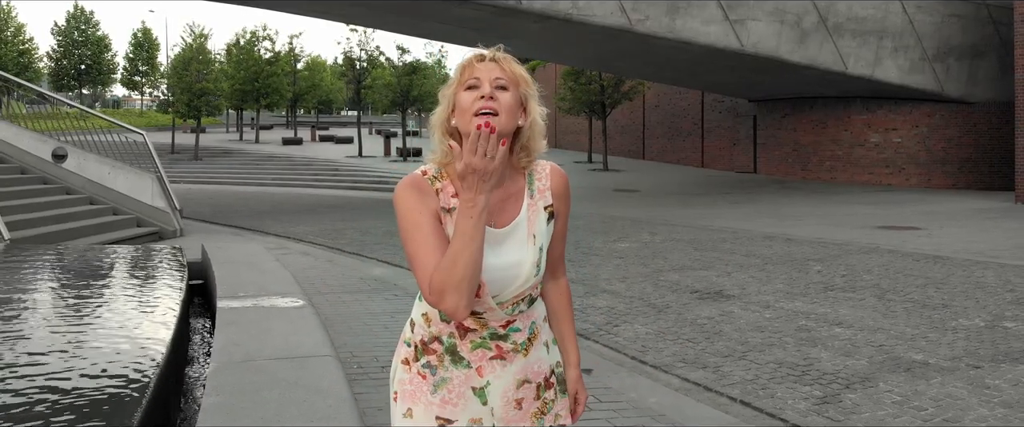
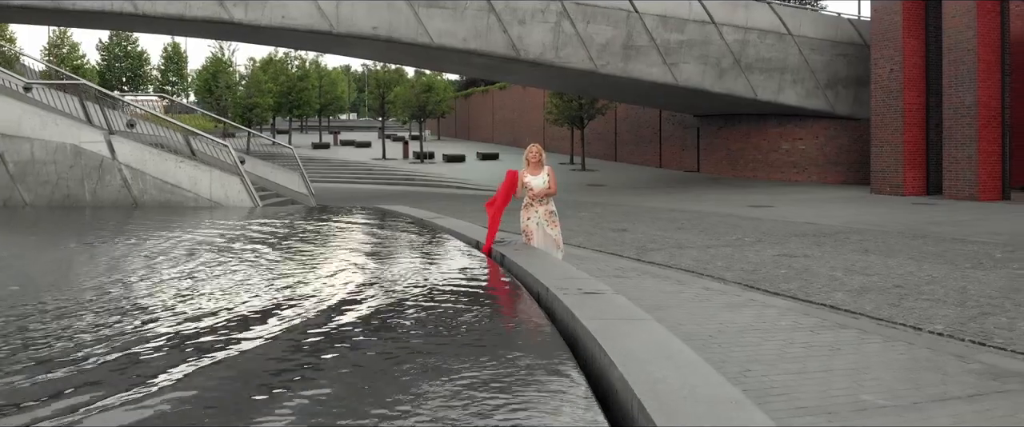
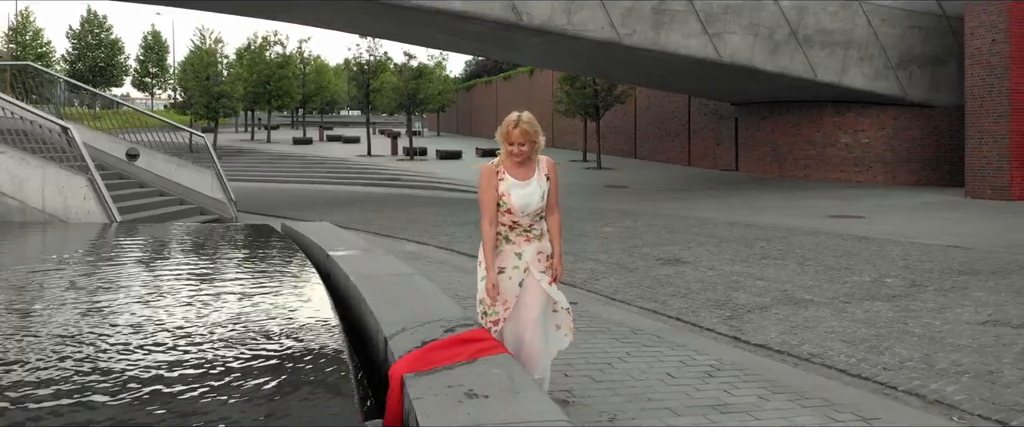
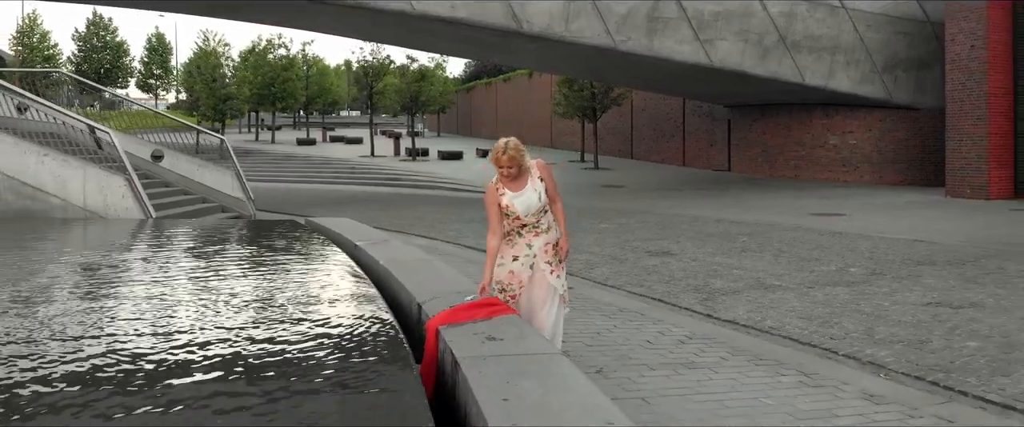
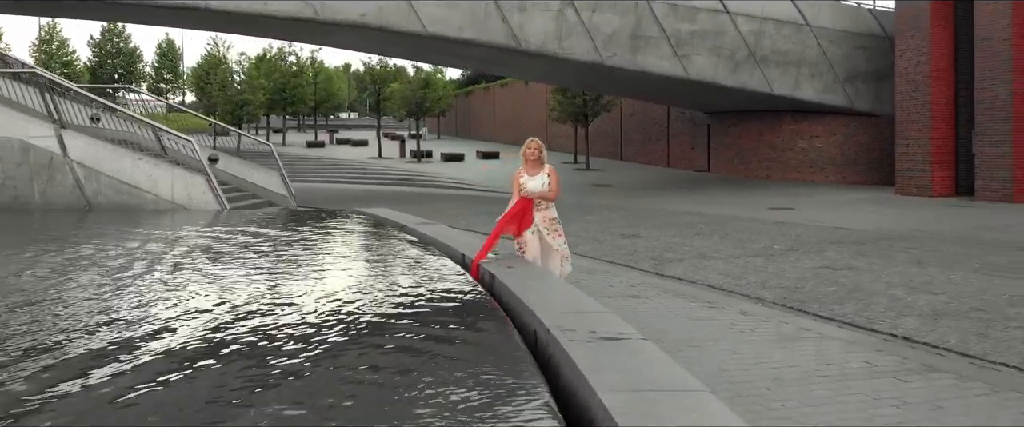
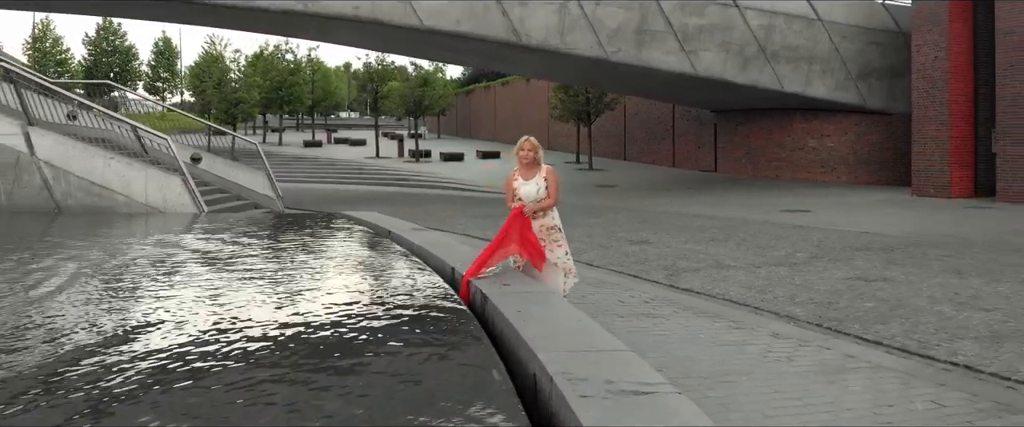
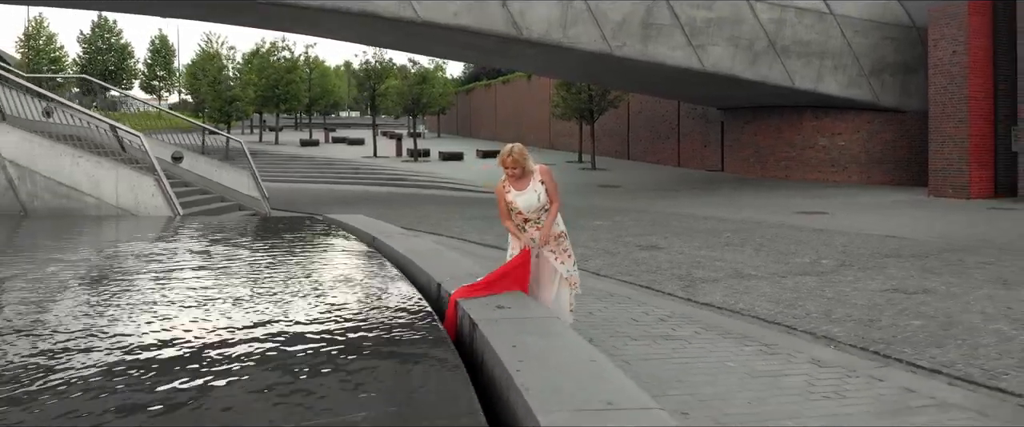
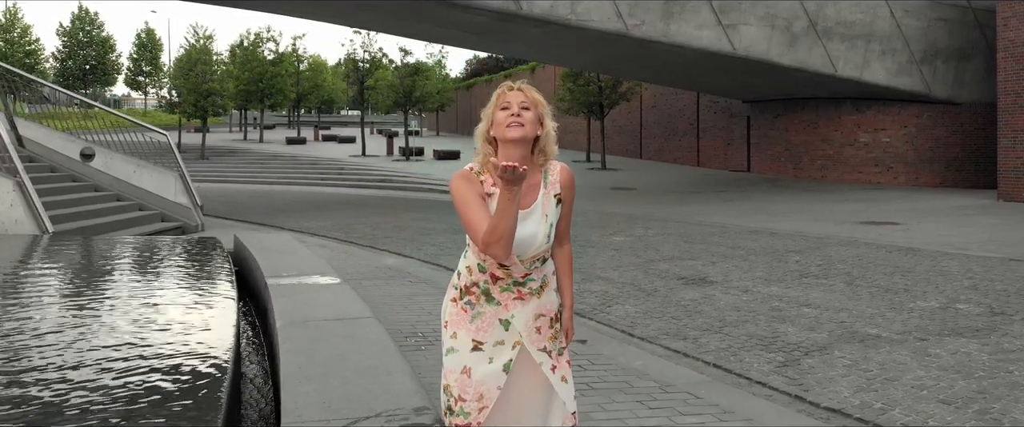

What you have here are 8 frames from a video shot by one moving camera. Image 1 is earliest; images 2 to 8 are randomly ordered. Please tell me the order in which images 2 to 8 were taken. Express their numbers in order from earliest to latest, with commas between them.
8, 3, 4, 7, 6, 5, 2
